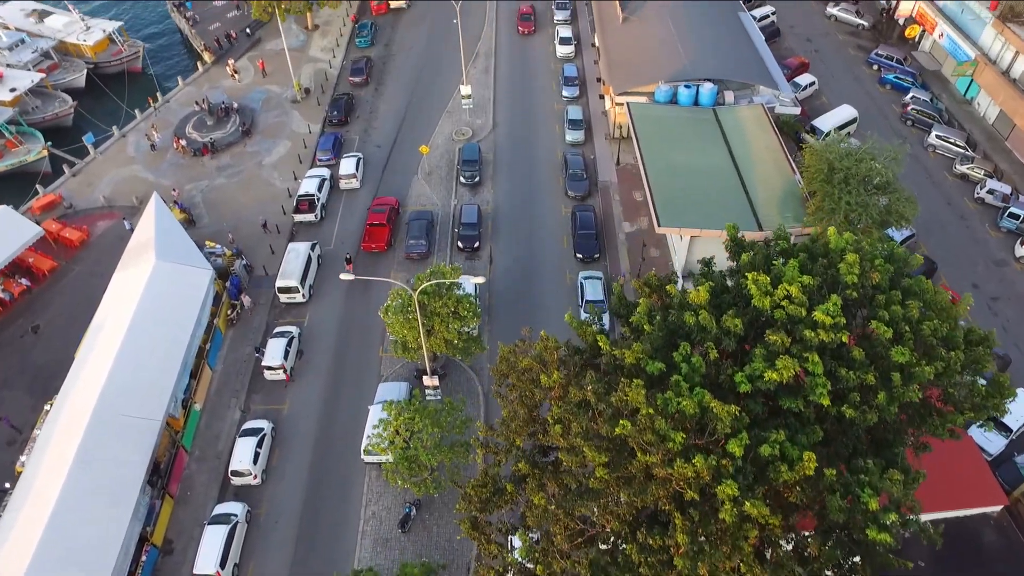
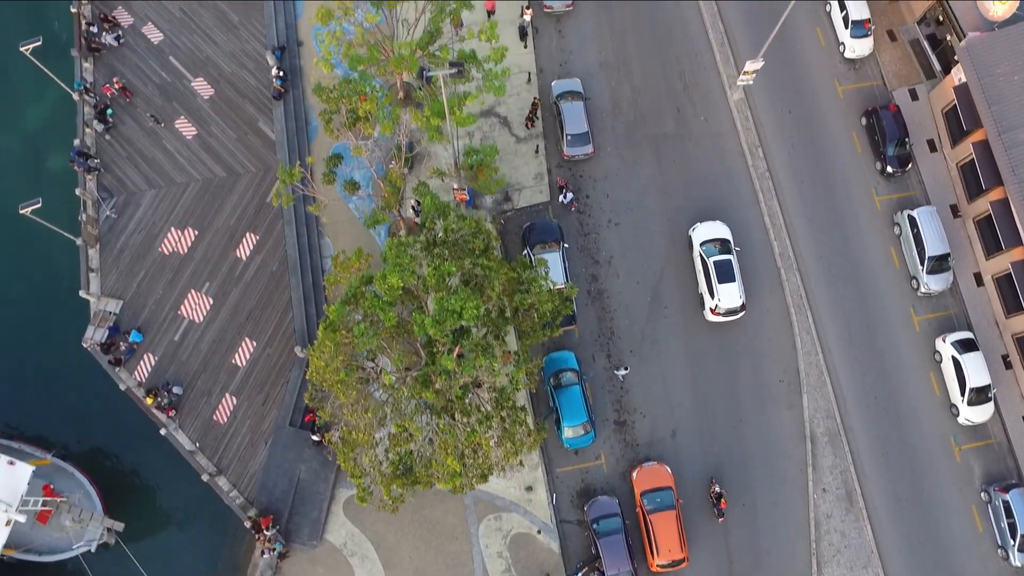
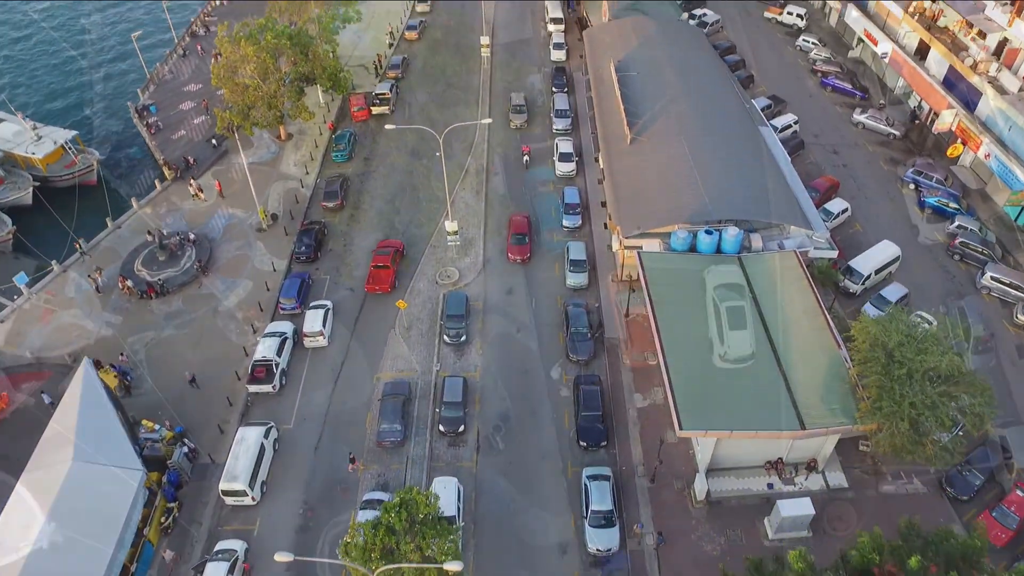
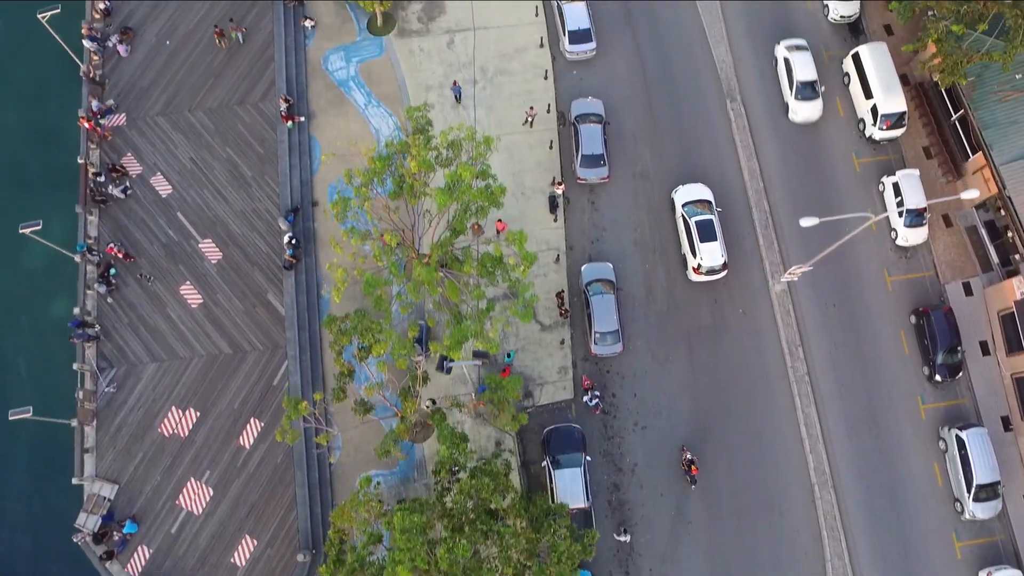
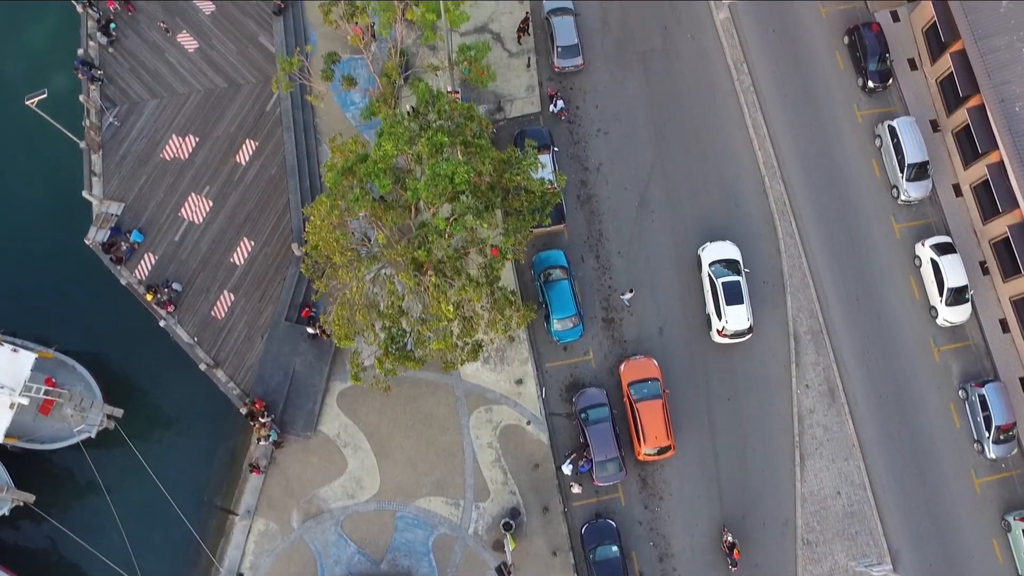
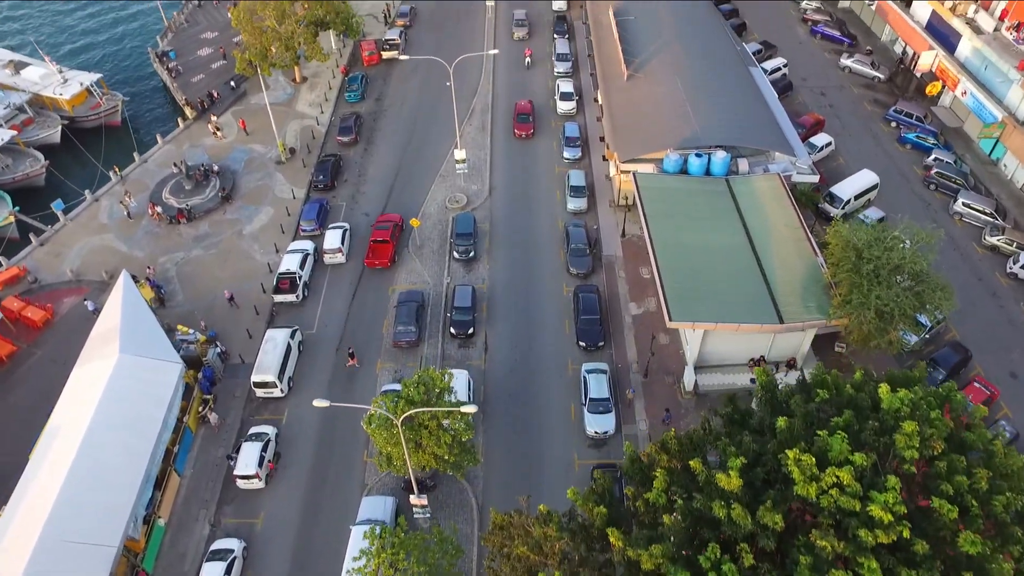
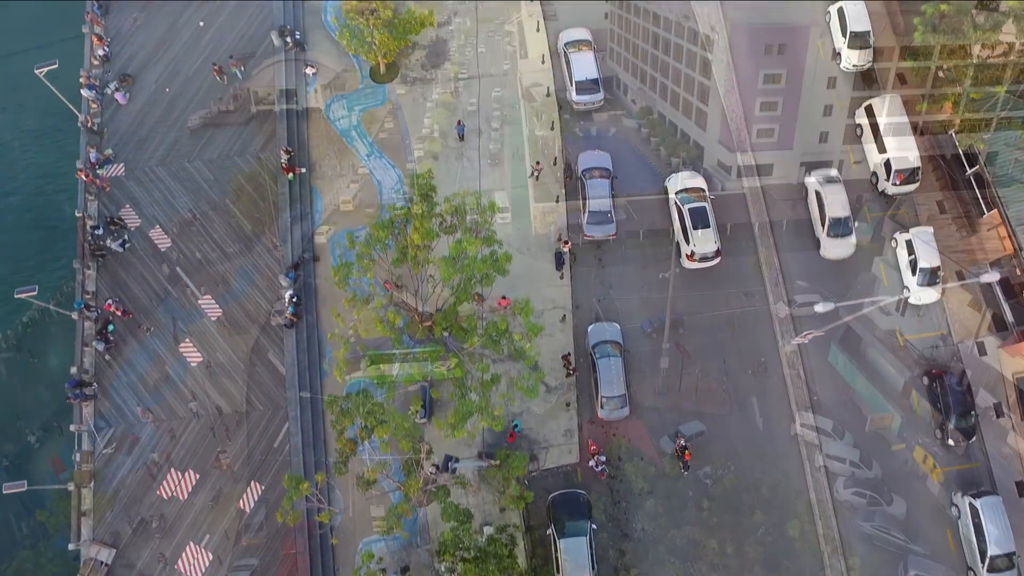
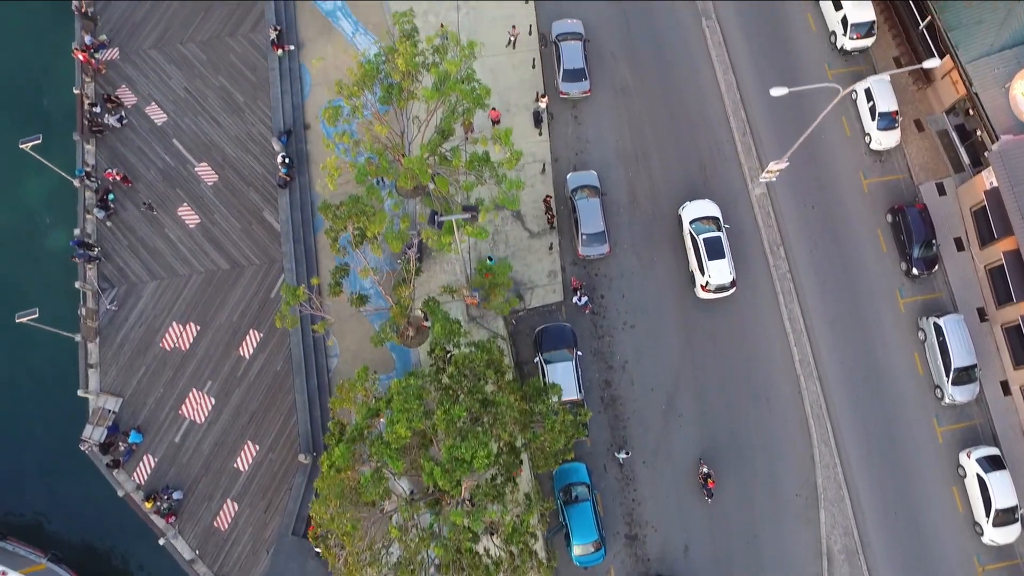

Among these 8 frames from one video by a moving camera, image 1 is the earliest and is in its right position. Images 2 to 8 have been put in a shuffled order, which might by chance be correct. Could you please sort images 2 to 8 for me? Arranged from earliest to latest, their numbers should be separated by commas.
6, 3, 5, 2, 8, 4, 7
